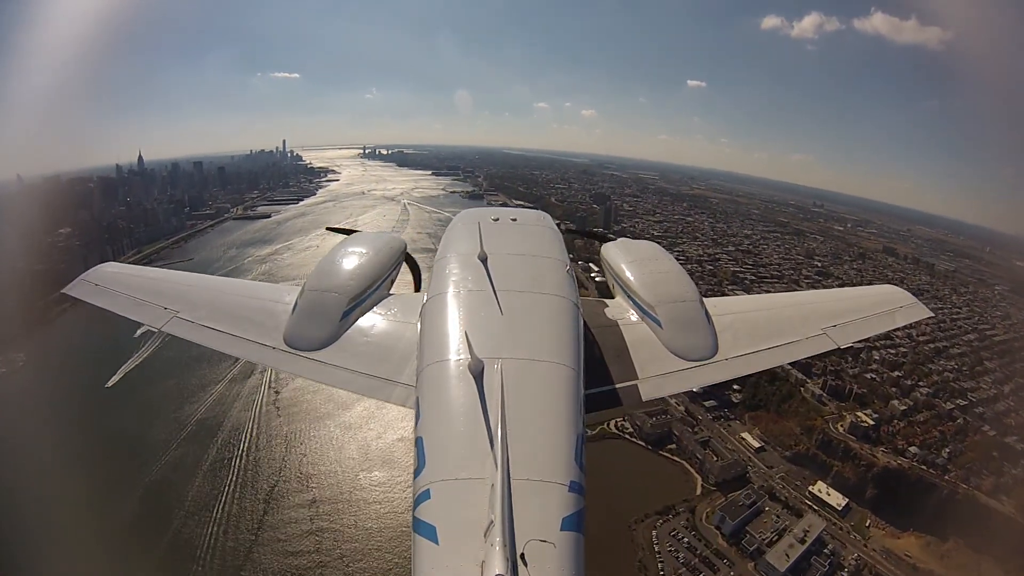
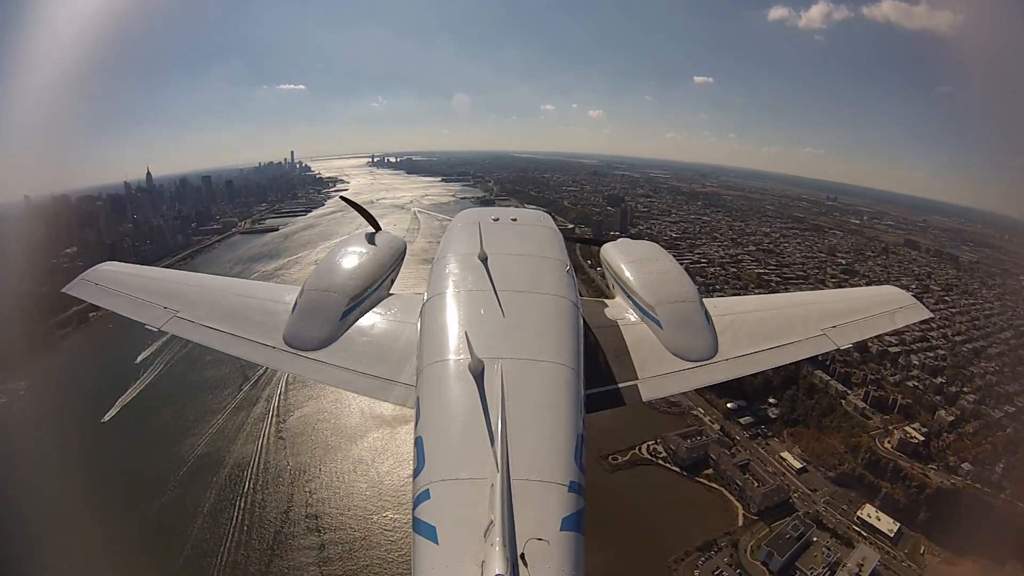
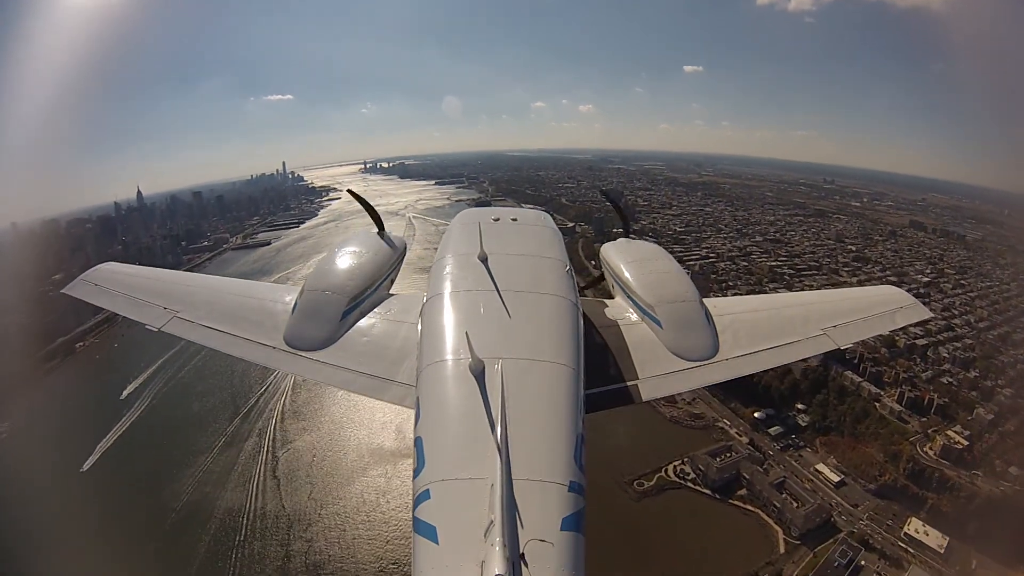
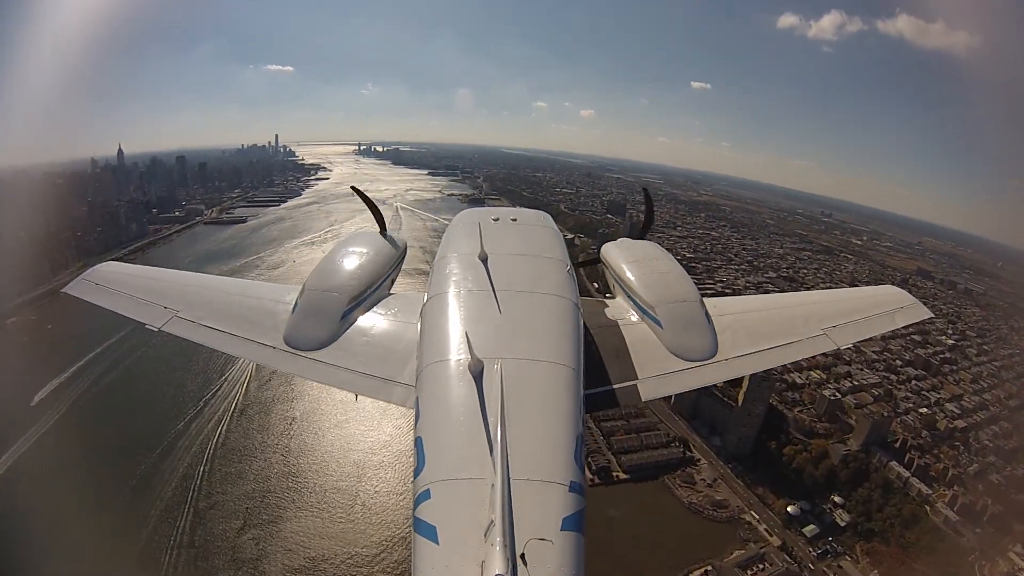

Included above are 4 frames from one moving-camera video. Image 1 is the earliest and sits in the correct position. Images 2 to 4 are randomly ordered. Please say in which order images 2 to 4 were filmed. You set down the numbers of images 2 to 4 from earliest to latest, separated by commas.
2, 3, 4
